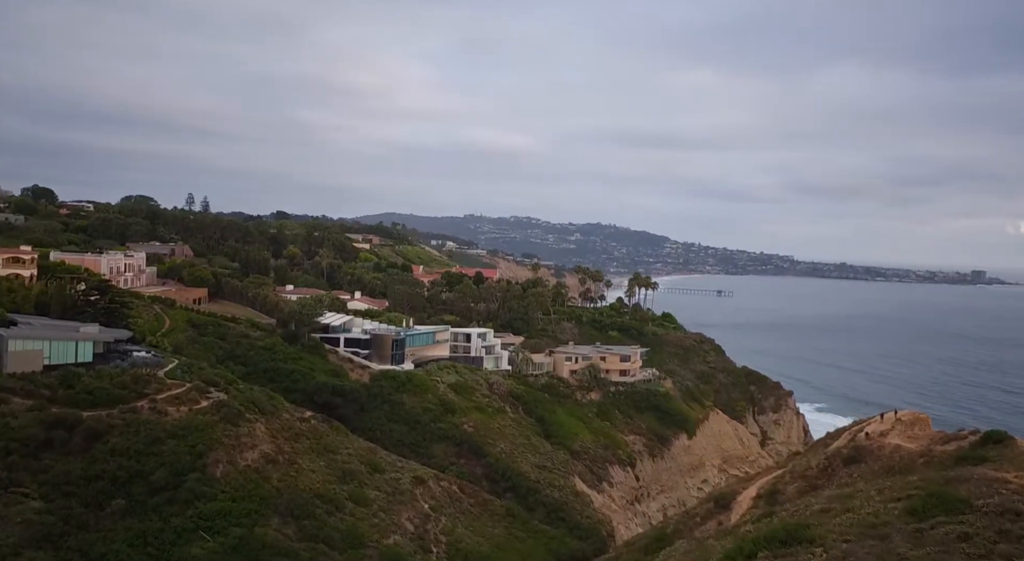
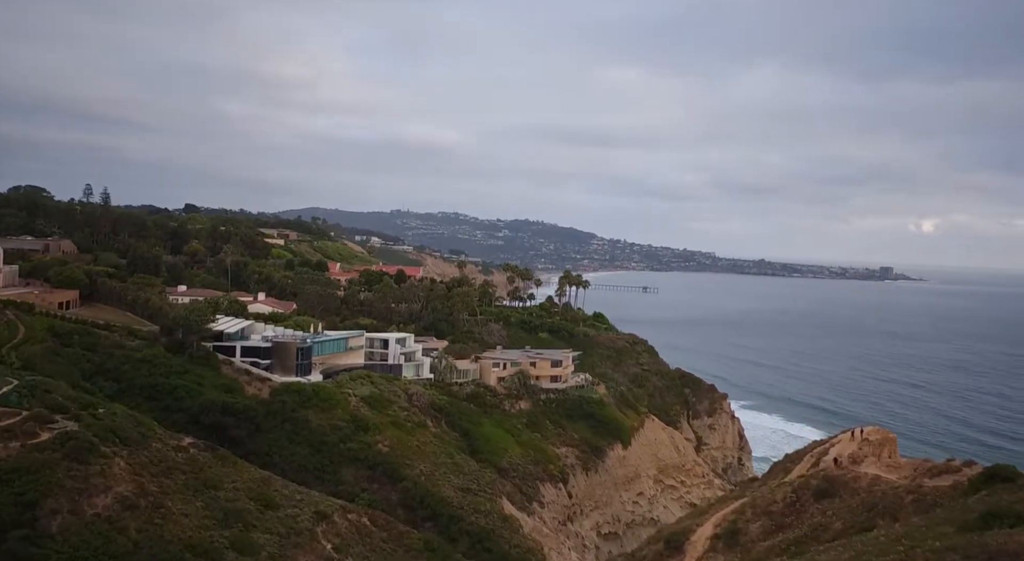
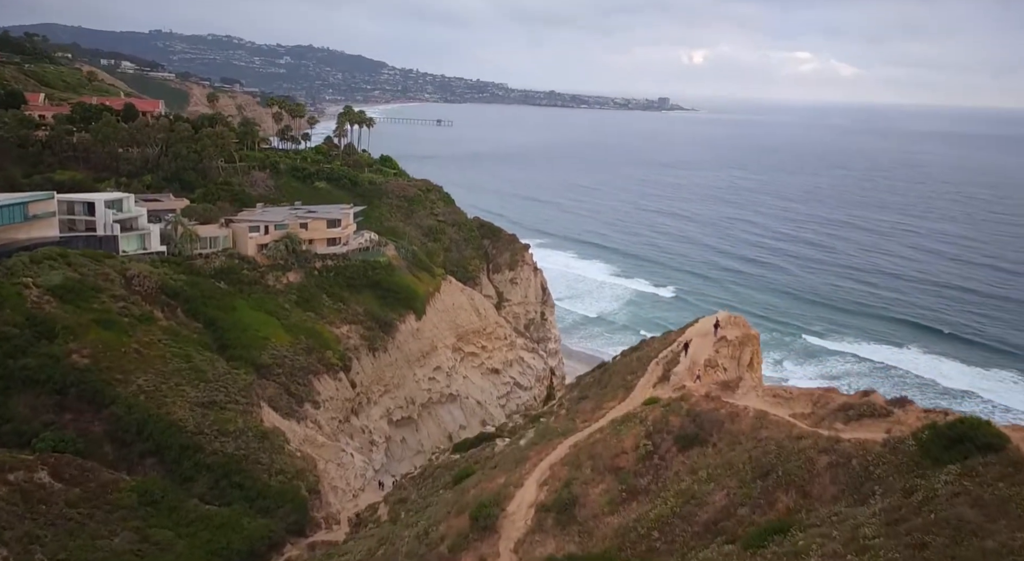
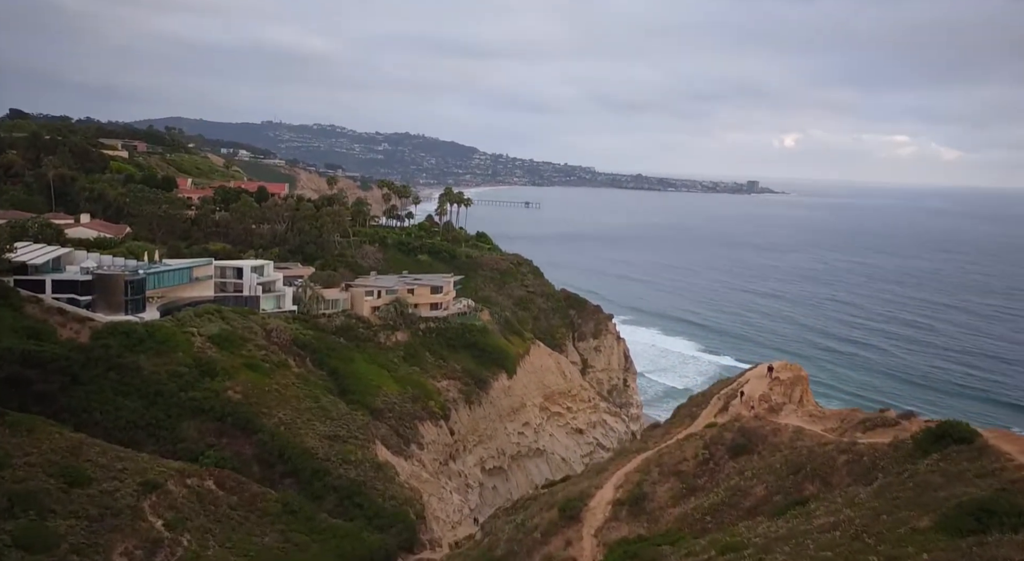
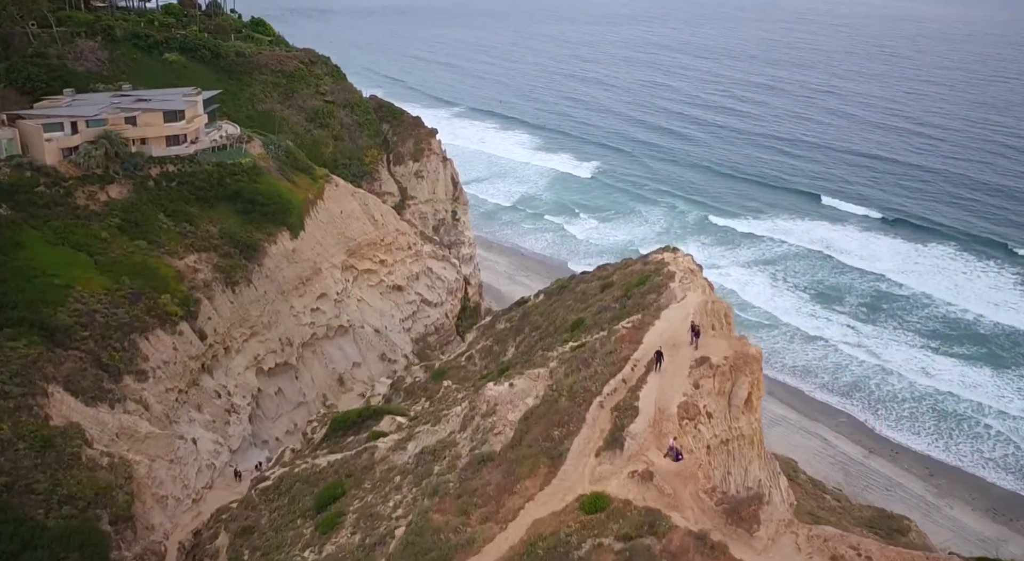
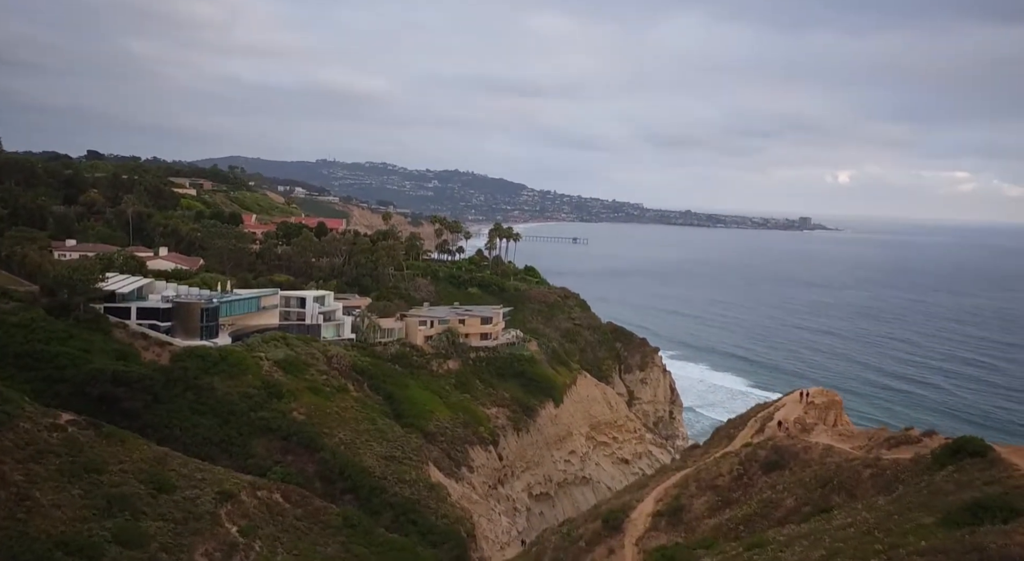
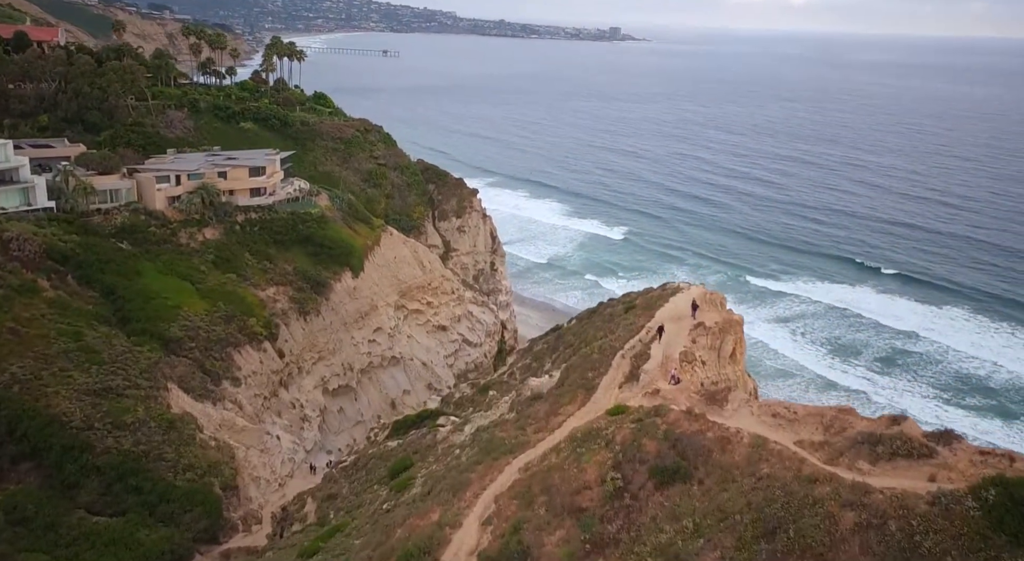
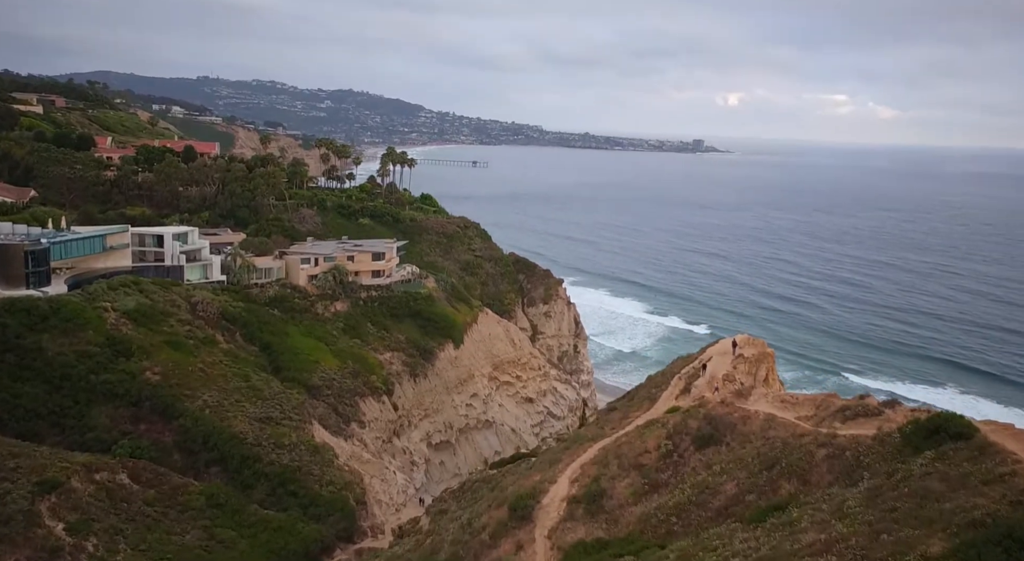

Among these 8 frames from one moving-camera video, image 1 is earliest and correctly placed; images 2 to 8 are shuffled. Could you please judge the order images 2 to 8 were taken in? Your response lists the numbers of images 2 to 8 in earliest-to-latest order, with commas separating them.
2, 6, 4, 8, 3, 7, 5
